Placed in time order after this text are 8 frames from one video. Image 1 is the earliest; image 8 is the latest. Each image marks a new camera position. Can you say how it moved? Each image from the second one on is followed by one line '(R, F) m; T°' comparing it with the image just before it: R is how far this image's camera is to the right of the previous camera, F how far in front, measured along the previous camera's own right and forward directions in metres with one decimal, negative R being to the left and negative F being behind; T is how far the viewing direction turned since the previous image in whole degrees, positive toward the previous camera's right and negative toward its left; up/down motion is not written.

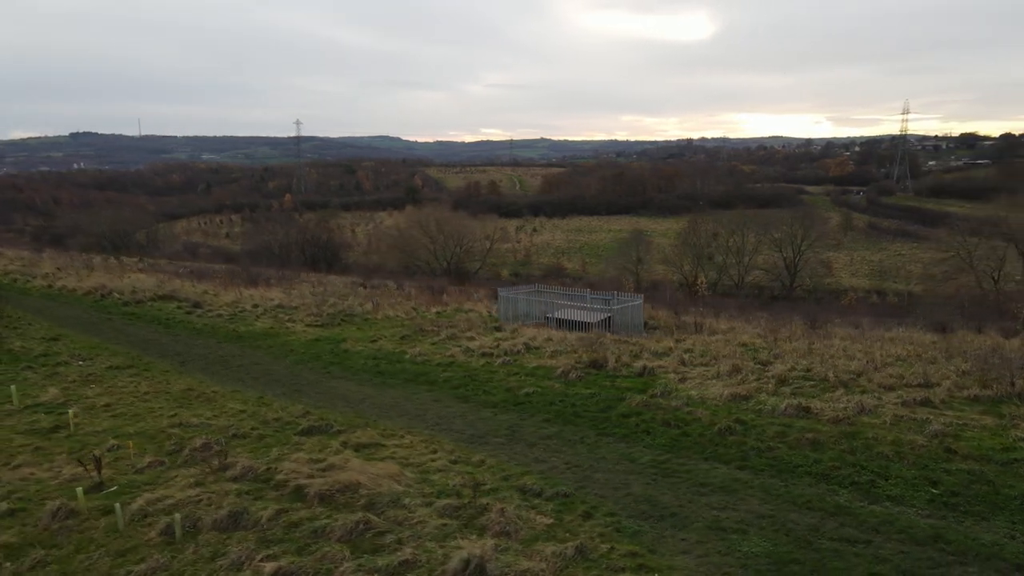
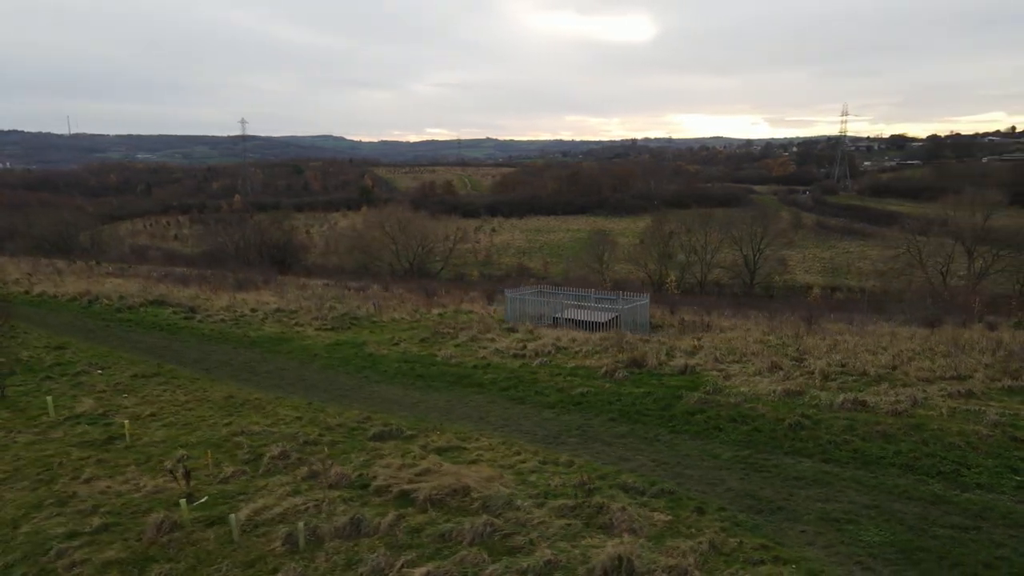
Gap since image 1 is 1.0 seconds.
(-1.7, 0.0) m; +4°
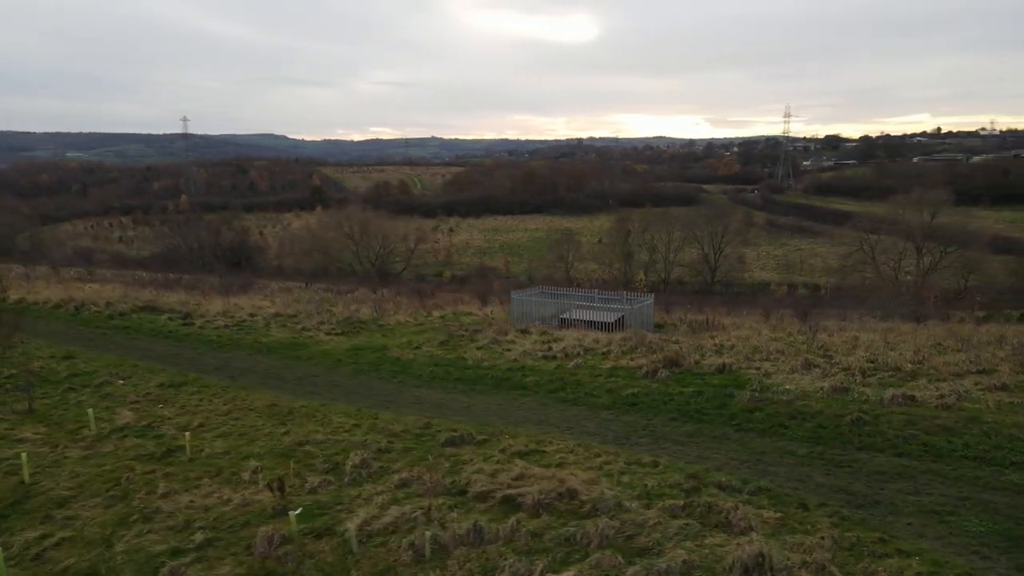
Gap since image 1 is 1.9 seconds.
(-1.7, 0.0) m; +4°
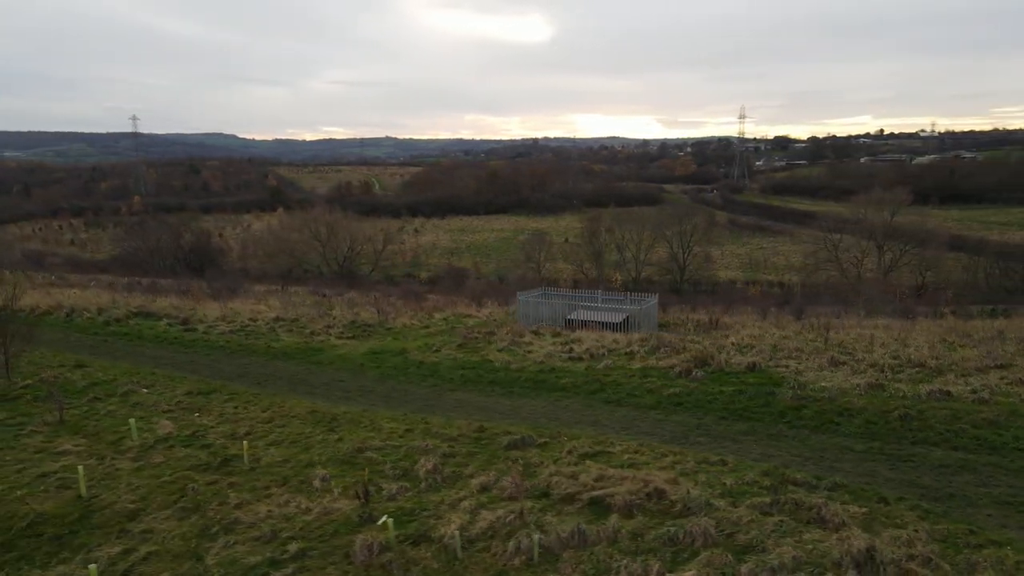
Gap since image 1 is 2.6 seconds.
(-1.4, 0.0) m; +3°
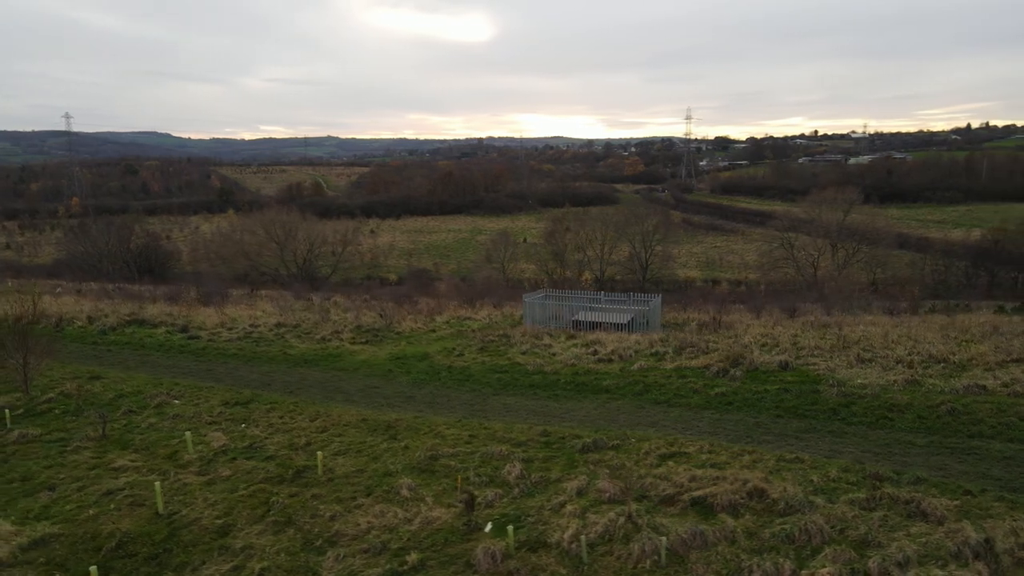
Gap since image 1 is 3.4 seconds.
(-1.7, 0.0) m; +4°
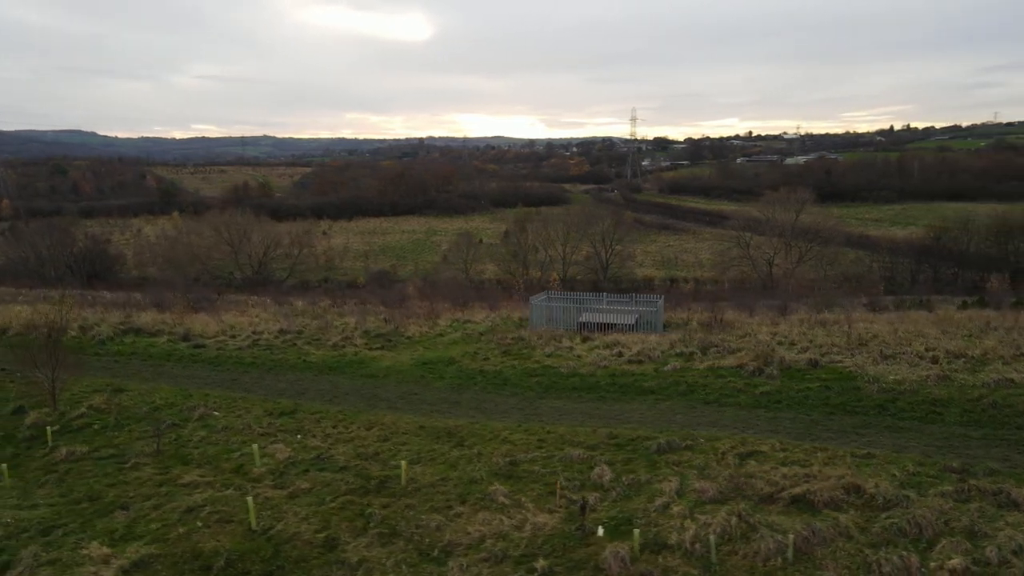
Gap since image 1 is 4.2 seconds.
(-1.8, 0.0) m; +4°
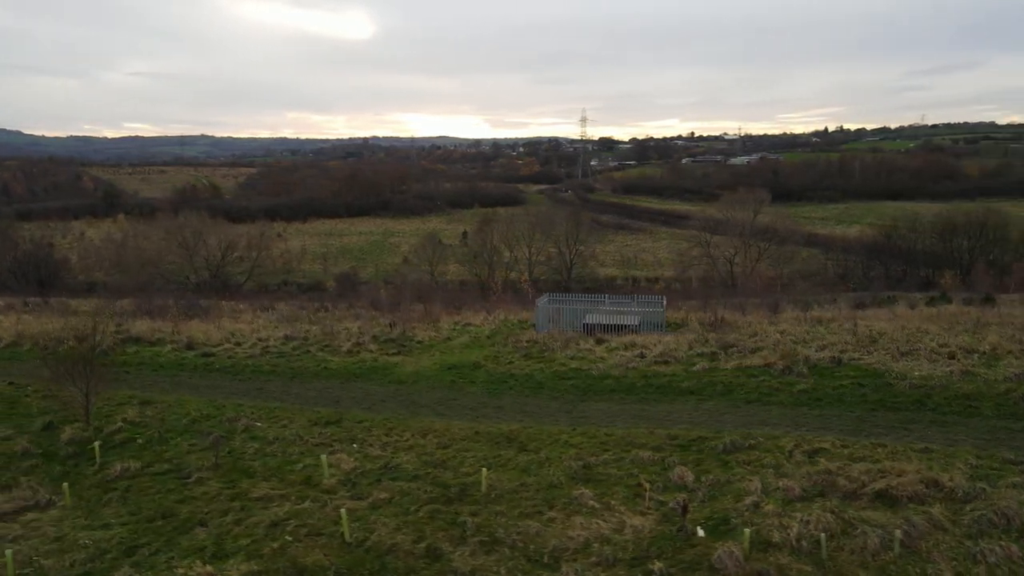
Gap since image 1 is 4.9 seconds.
(-1.7, 0.0) m; +4°
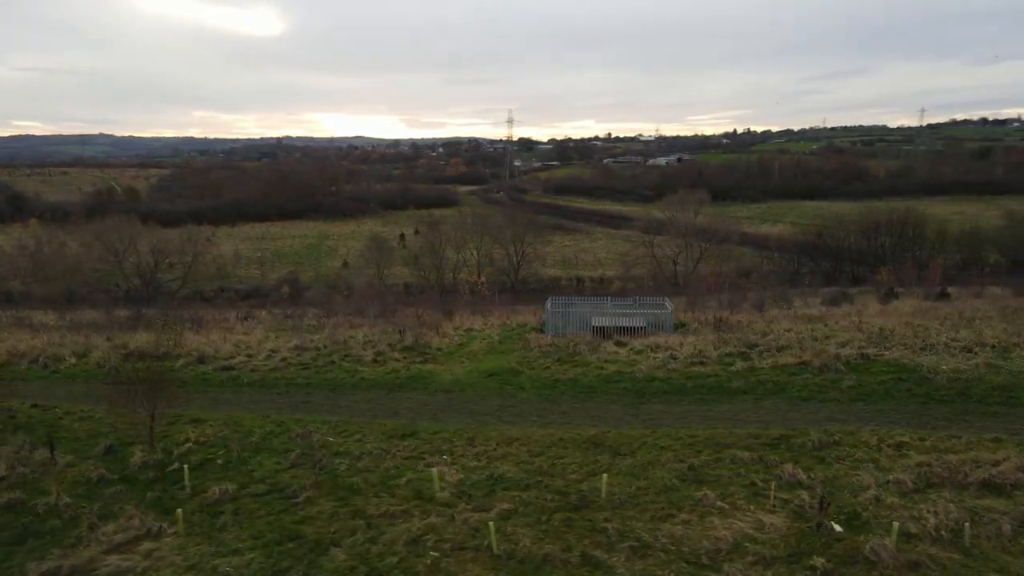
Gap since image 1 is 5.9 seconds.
(-2.6, 0.0) m; +6°
